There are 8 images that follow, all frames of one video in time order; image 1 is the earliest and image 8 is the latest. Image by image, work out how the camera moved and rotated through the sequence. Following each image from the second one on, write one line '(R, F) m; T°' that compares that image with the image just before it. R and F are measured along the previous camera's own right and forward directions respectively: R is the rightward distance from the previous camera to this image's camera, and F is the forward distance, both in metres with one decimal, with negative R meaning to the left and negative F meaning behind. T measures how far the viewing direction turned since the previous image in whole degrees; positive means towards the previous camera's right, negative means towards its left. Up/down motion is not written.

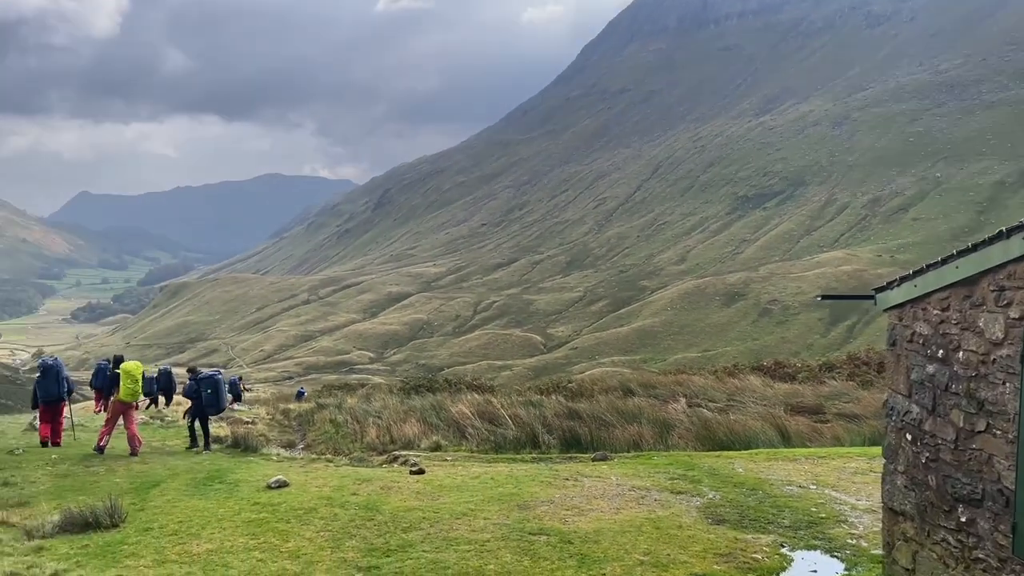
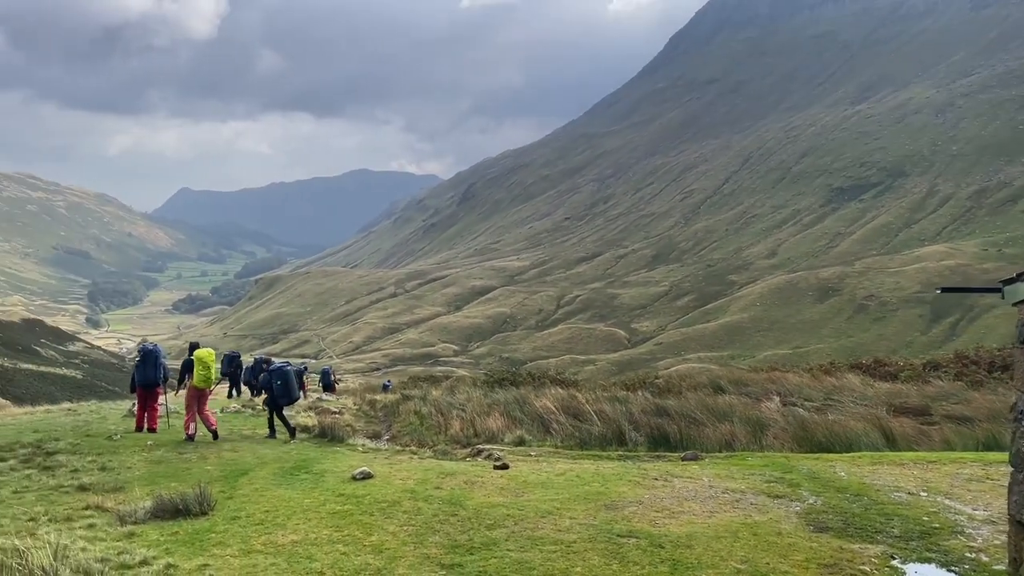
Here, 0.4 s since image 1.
(0.0, +0.4) m; -6°
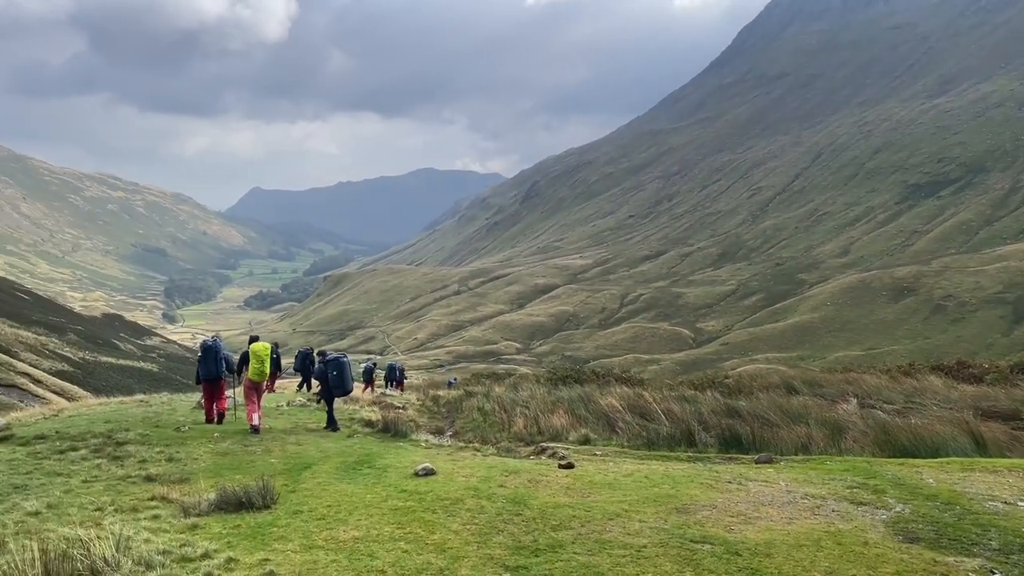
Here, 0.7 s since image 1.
(-0.1, +0.3) m; -4°
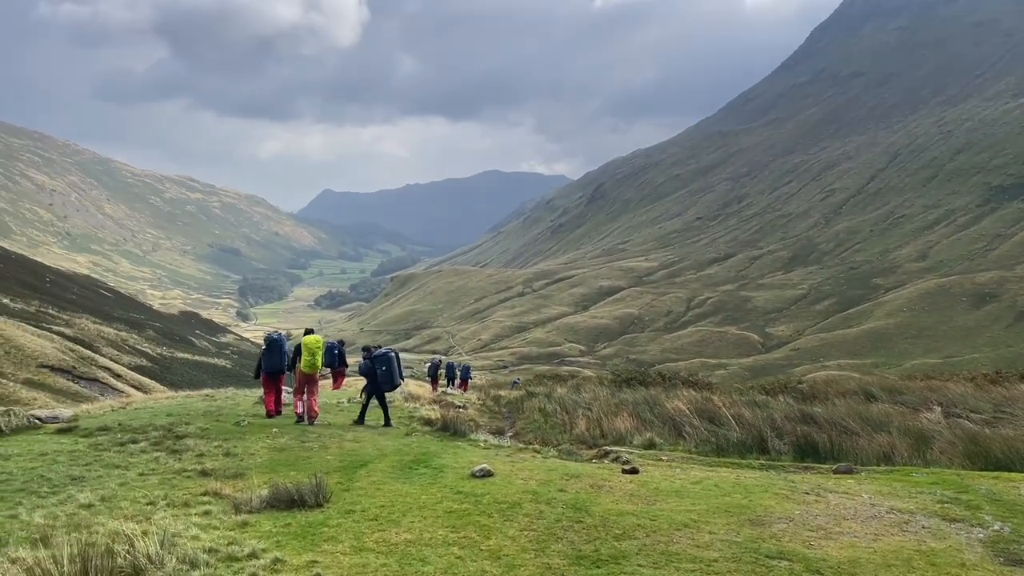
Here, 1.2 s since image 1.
(0.0, +0.5) m; -4°
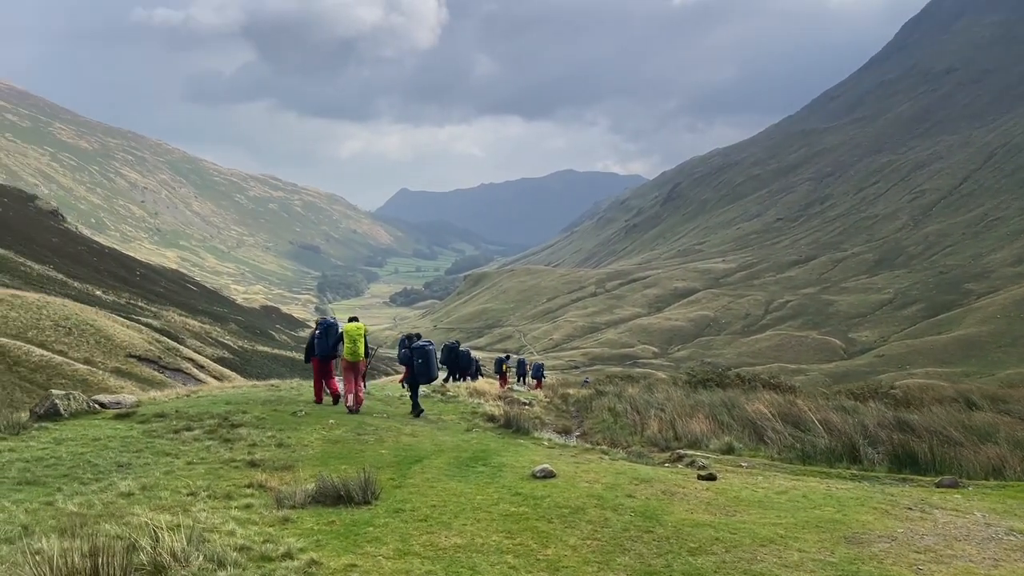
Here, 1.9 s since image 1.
(+0.1, +0.8) m; -5°
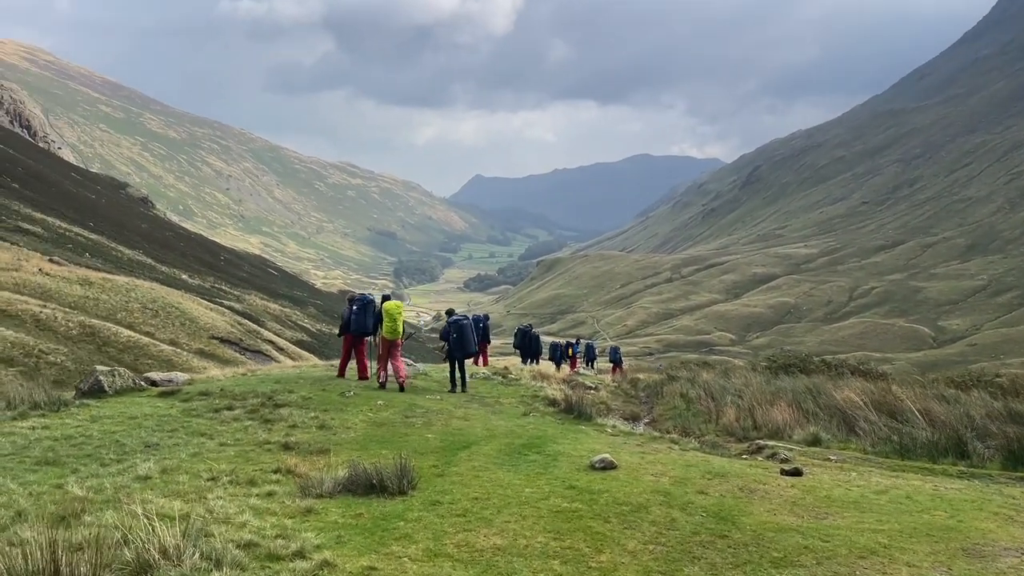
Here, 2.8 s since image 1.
(+0.2, +1.1) m; -5°
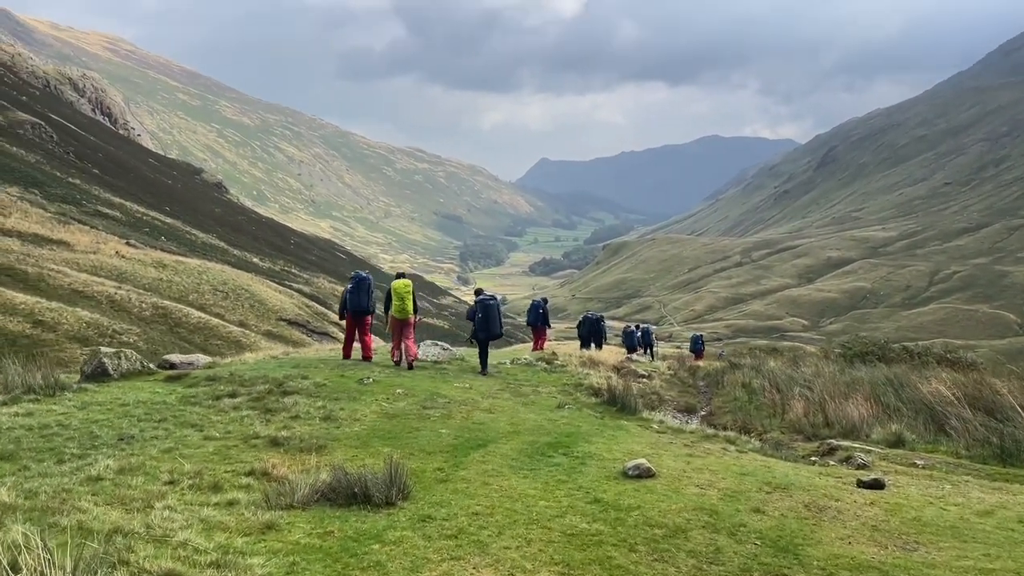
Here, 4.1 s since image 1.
(+0.4, +1.5) m; -5°
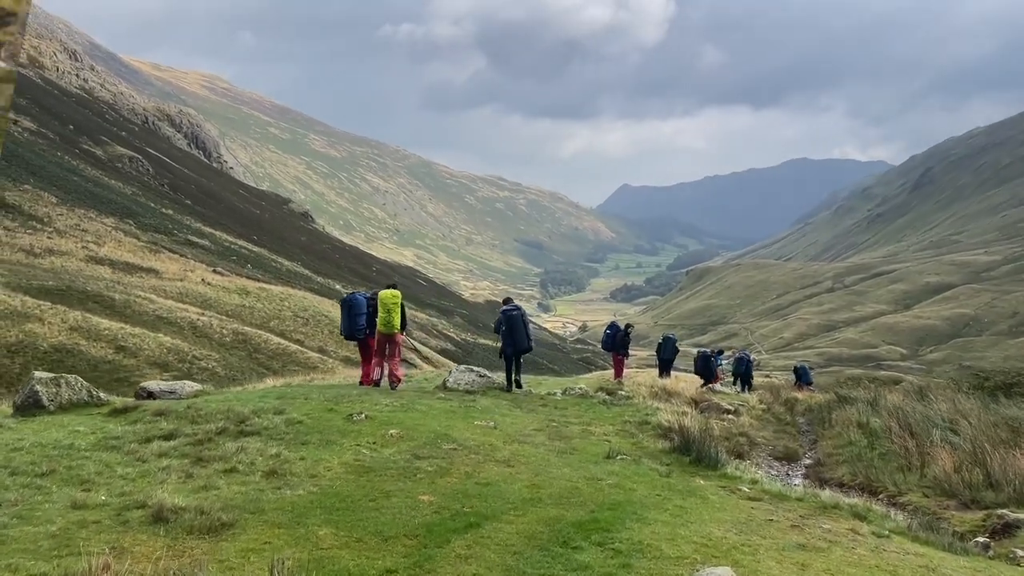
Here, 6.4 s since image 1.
(+0.5, +3.1) m; -6°
